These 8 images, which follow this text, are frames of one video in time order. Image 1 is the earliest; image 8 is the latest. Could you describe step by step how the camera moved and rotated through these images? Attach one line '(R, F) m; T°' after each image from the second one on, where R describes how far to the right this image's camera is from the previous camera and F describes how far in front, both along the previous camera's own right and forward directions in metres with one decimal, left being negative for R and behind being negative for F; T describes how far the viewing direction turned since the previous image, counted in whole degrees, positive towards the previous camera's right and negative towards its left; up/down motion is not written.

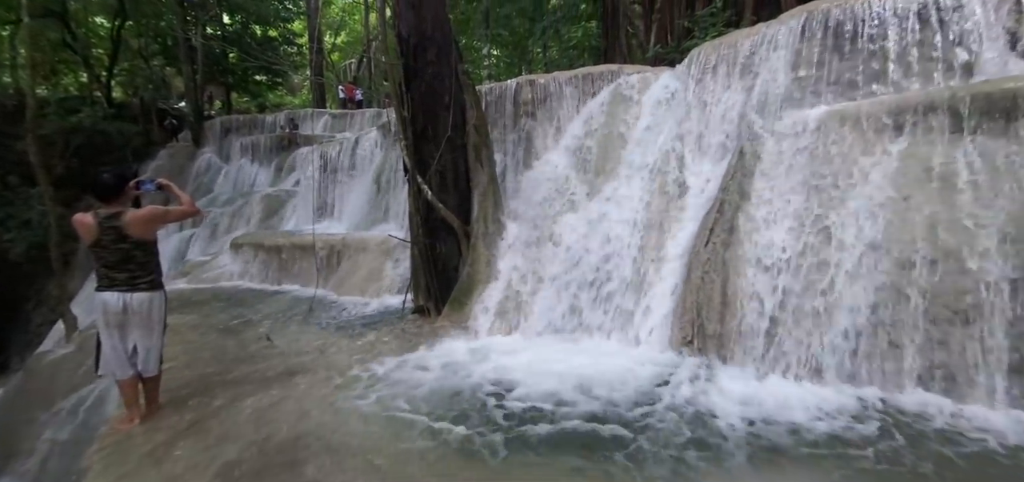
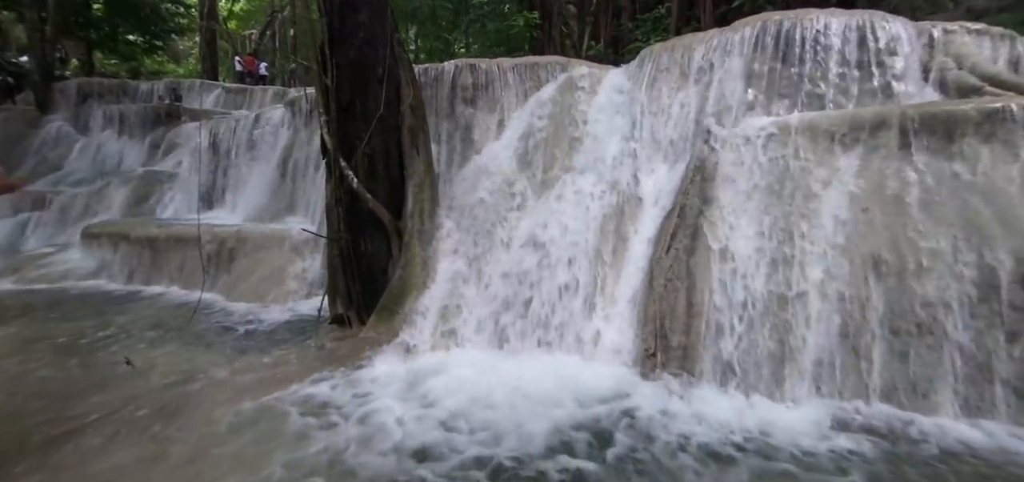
(-0.3, +0.5) m; +11°
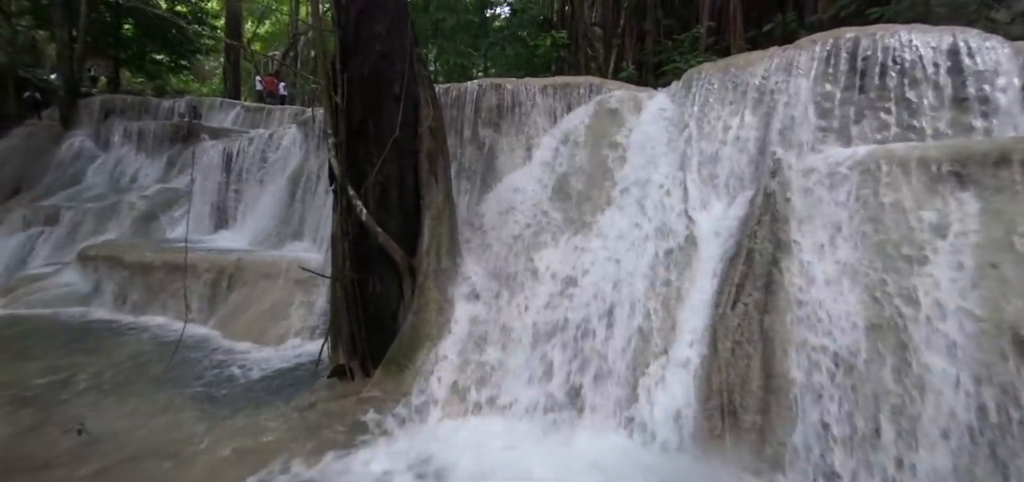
(-0.1, +0.5) m; -2°
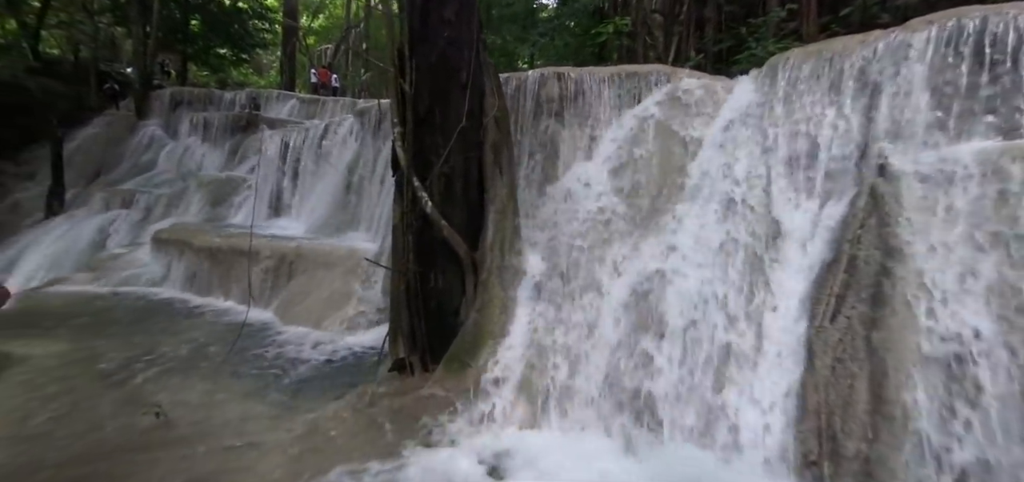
(-0.2, +0.1) m; -5°
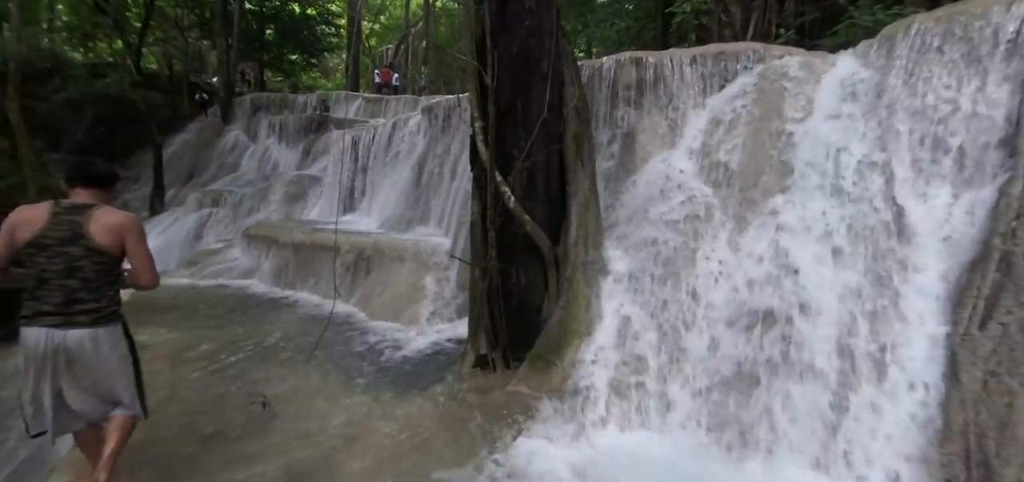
(-0.2, +0.1) m; -7°
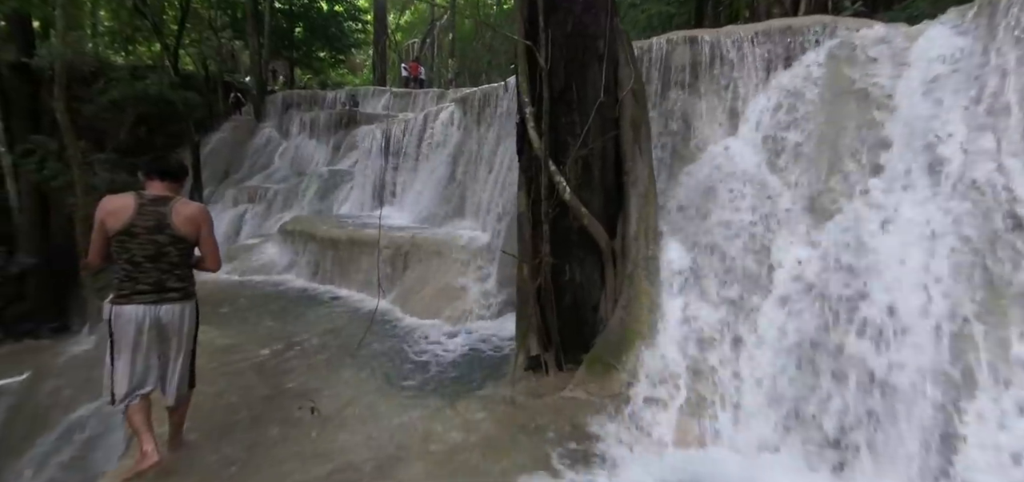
(-0.2, +0.2) m; -3°
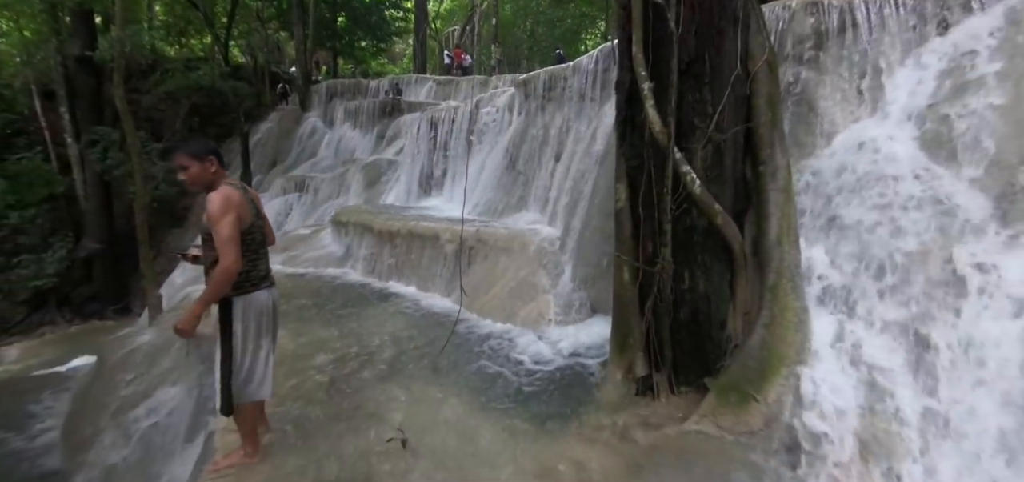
(-0.4, +0.4) m; -4°
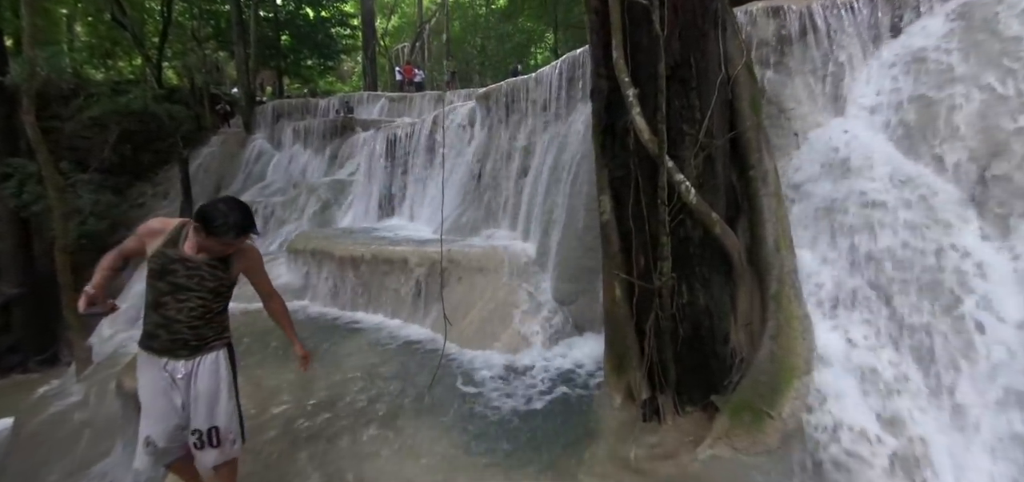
(-0.1, +0.2) m; +5°
